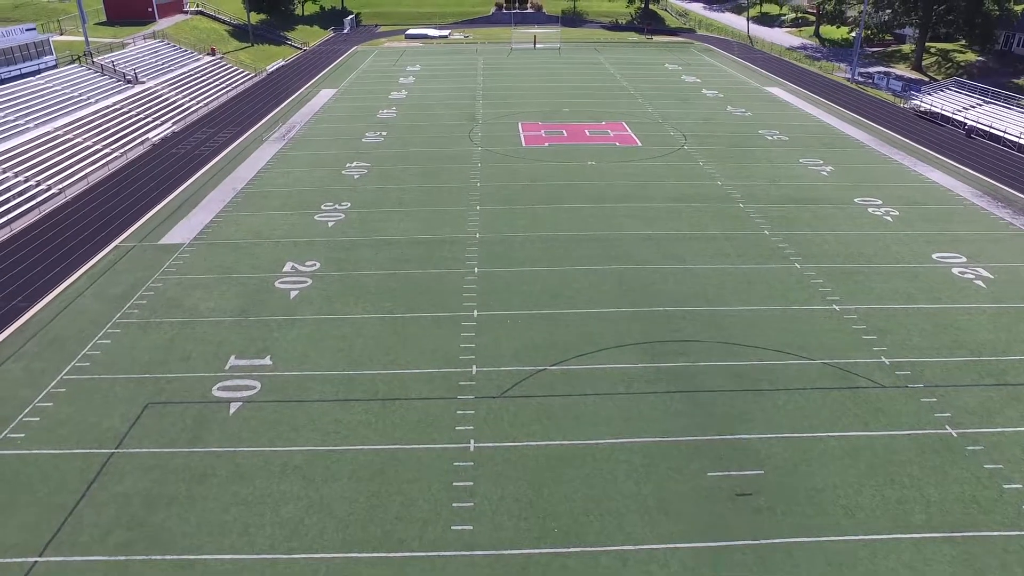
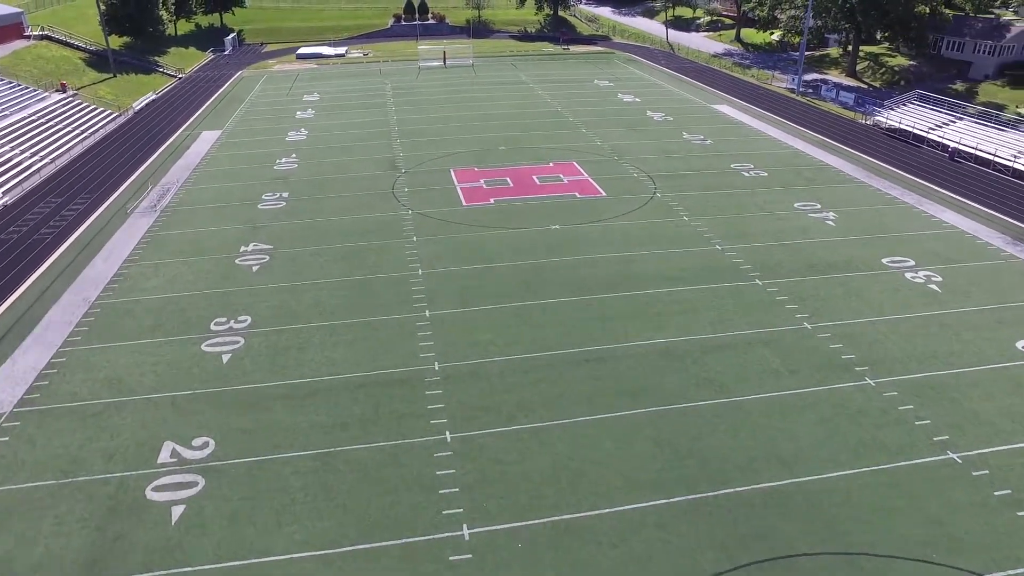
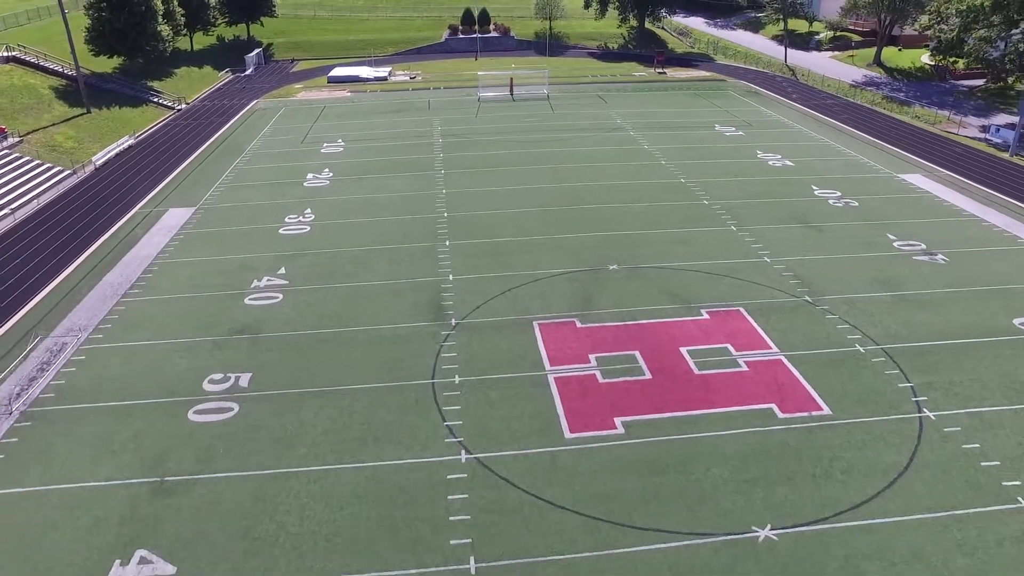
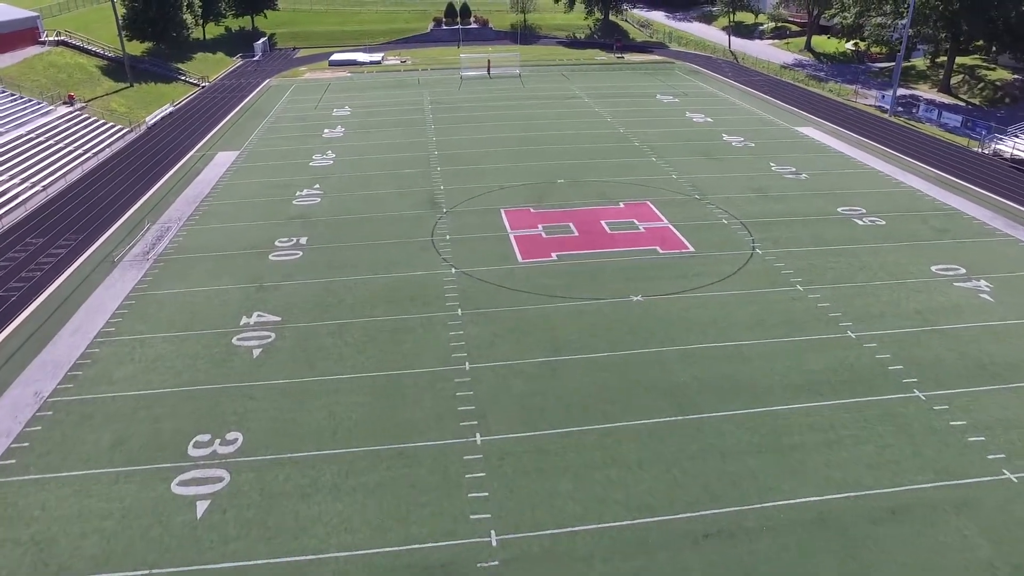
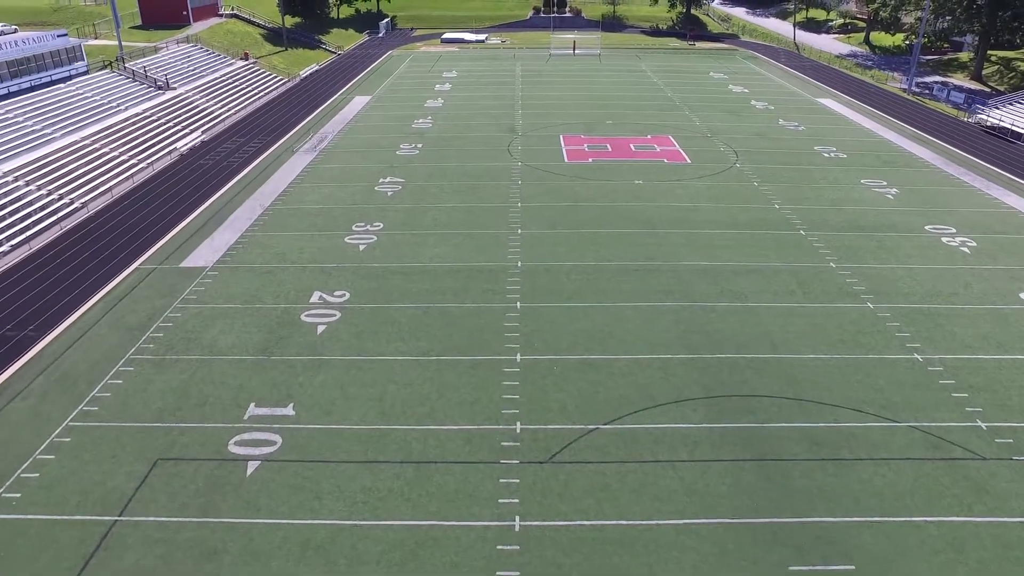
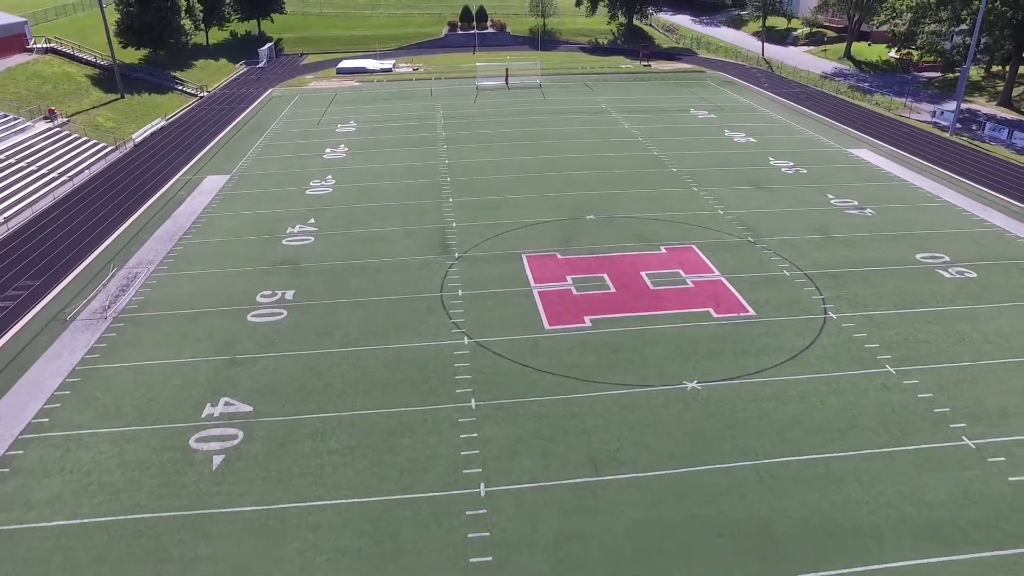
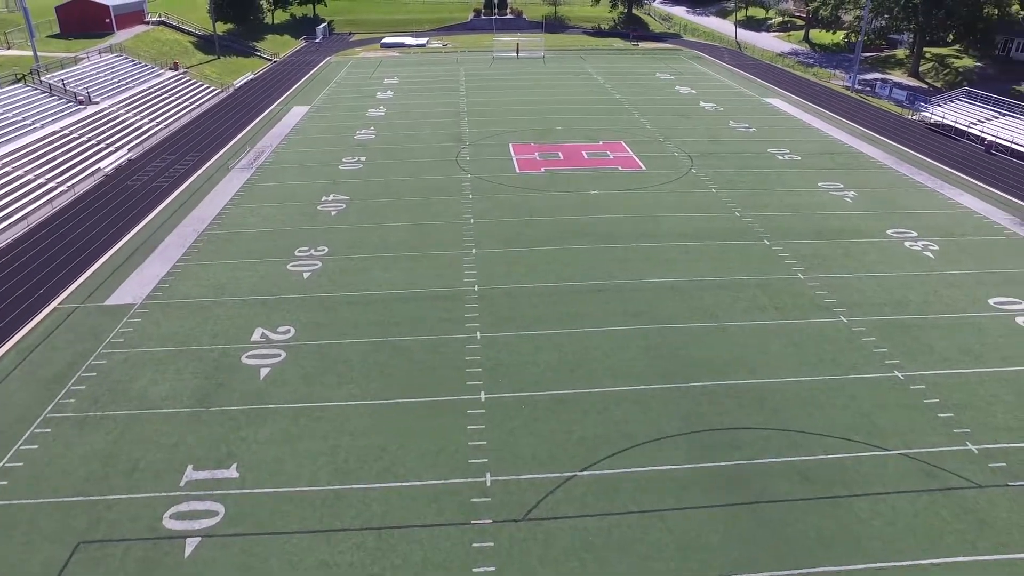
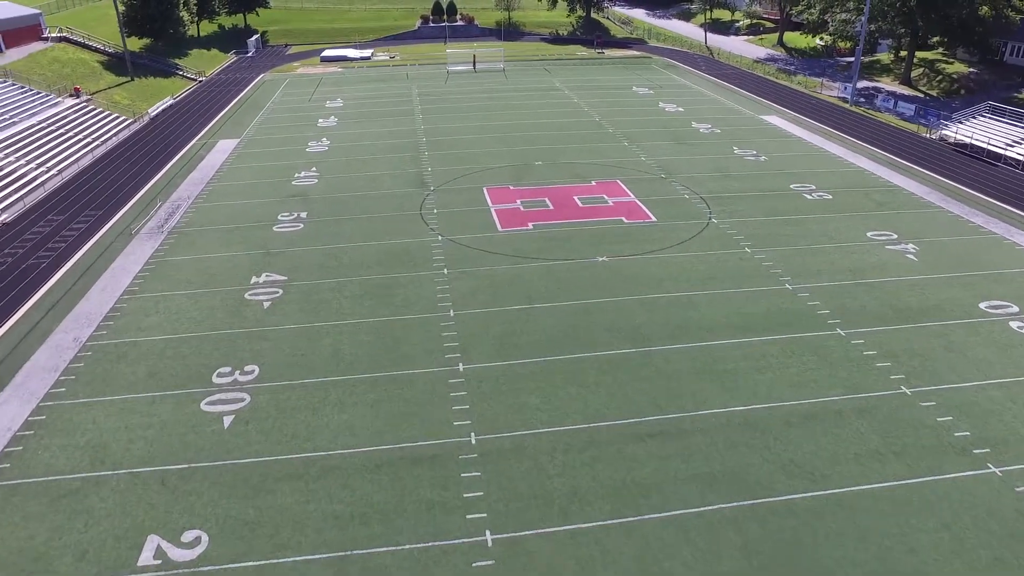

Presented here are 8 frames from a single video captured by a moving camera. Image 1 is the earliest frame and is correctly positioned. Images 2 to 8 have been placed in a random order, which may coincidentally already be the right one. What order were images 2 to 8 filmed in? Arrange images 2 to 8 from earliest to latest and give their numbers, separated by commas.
5, 7, 2, 8, 4, 6, 3
